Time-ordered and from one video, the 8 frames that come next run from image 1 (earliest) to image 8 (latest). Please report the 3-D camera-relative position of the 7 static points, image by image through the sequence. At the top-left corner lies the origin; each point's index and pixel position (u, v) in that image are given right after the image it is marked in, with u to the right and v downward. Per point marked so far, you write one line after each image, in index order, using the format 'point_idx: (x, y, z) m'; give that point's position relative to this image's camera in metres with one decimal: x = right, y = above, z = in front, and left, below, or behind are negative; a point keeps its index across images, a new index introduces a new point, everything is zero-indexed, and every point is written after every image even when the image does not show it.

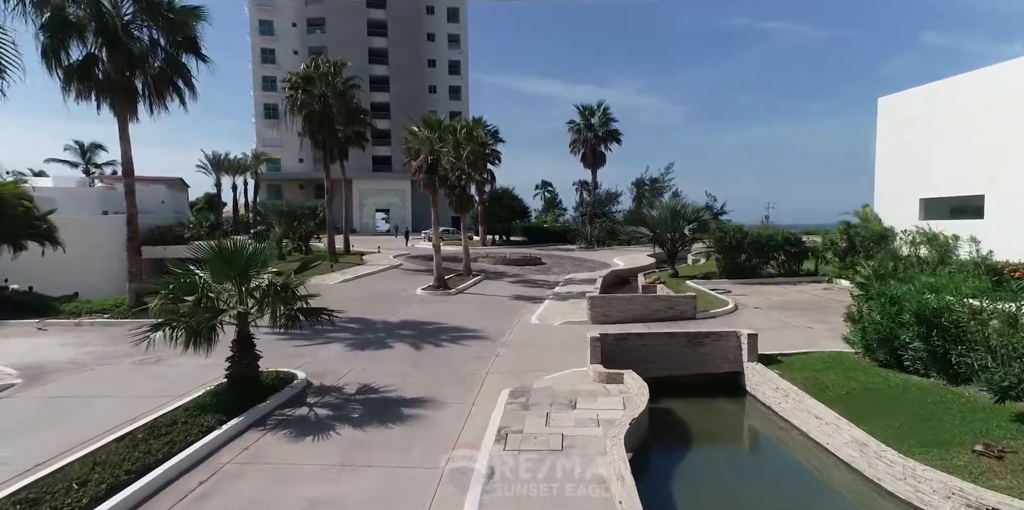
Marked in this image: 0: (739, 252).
0: (+7.5, +0.1, +18.7) m
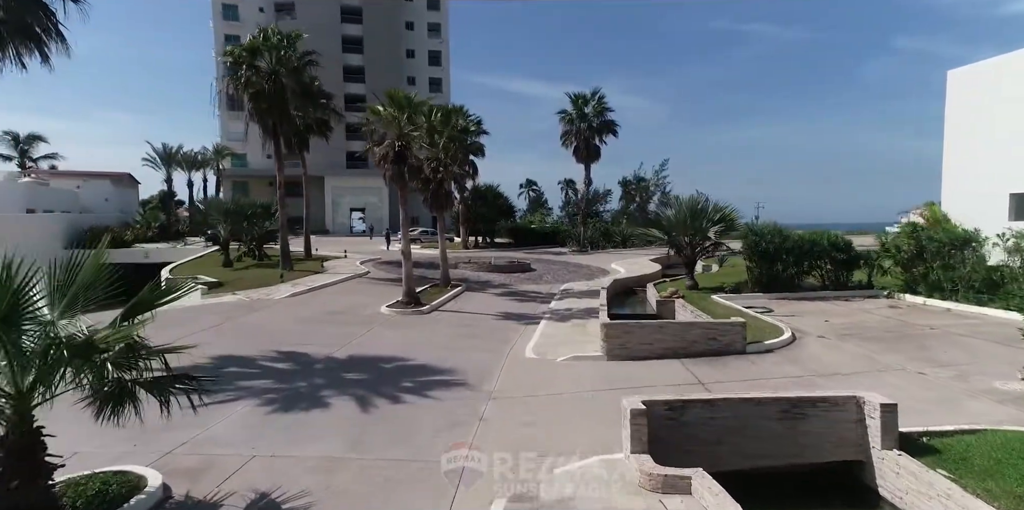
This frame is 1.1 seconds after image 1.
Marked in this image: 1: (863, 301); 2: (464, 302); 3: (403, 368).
0: (+7.2, -0.1, +15.4) m
1: (+8.7, -1.1, +14.0) m
2: (-1.5, -1.5, +17.5) m
3: (-2.0, -2.0, +10.2) m
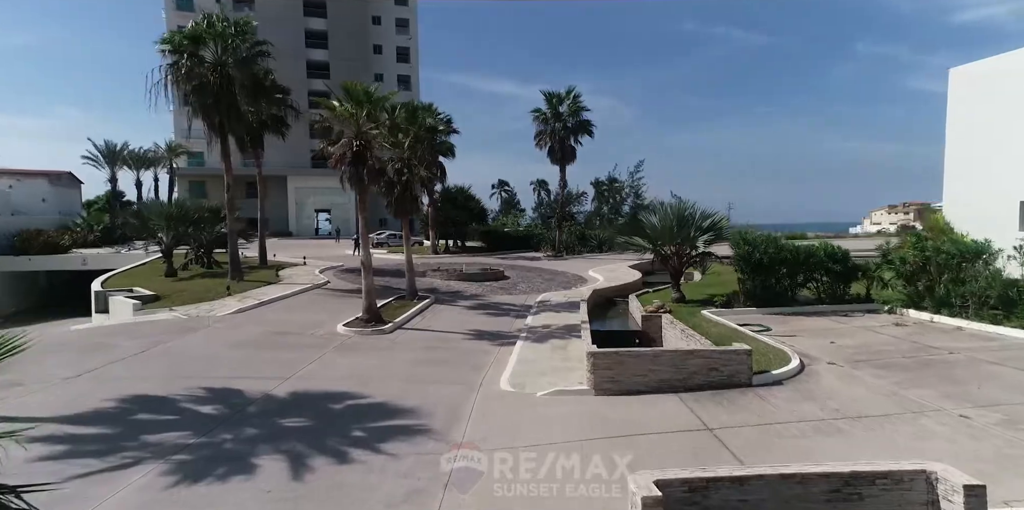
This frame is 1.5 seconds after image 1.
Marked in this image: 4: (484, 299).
0: (+6.5, -0.4, +14.2) m
1: (+8.1, -1.4, +12.9) m
2: (-2.3, -1.8, +15.9) m
3: (-2.4, -2.3, +8.6) m
4: (-1.0, -1.5, +19.4) m
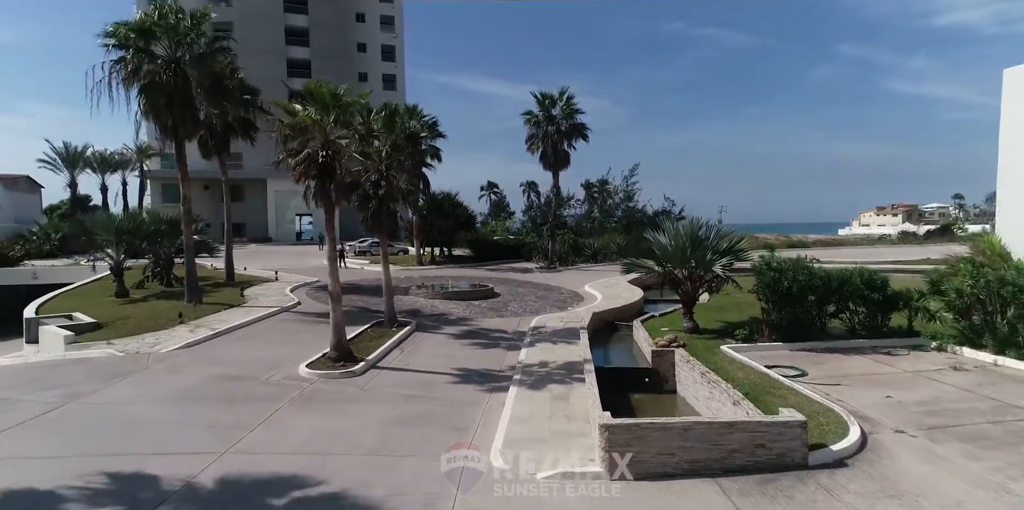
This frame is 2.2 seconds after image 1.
0: (+6.3, -1.0, +12.4) m
1: (+7.9, -2.0, +11.1) m
2: (-2.5, -2.4, +13.9) m
3: (-2.5, -2.9, +6.6) m
4: (-1.3, -2.1, +17.5) m
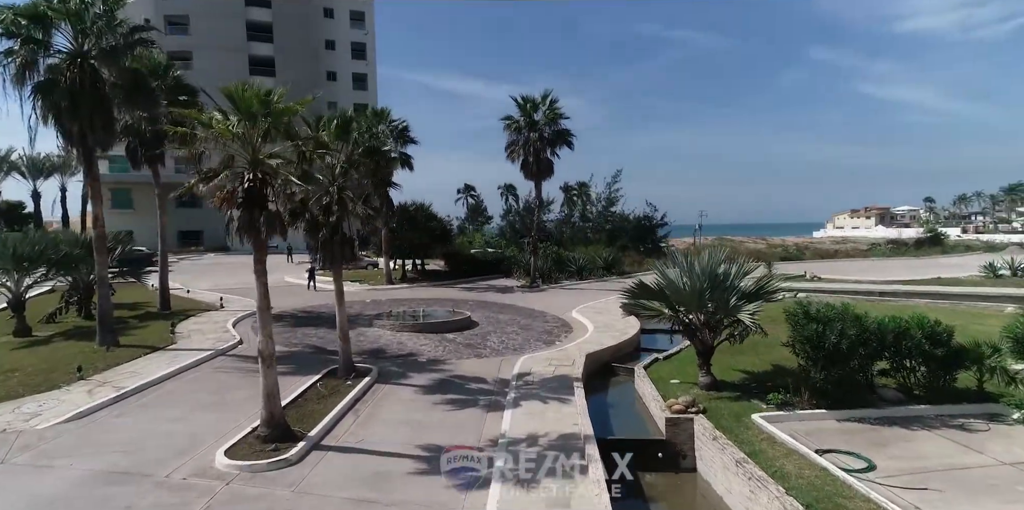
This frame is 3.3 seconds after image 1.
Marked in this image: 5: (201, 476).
0: (+6.0, -1.8, +10.1) m
1: (+7.6, -2.8, +8.8) m
2: (-2.9, -3.2, +11.2) m
3: (-2.5, -3.8, +3.9) m
4: (-1.8, -3.0, +14.8) m
5: (-4.7, -3.3, +8.6) m
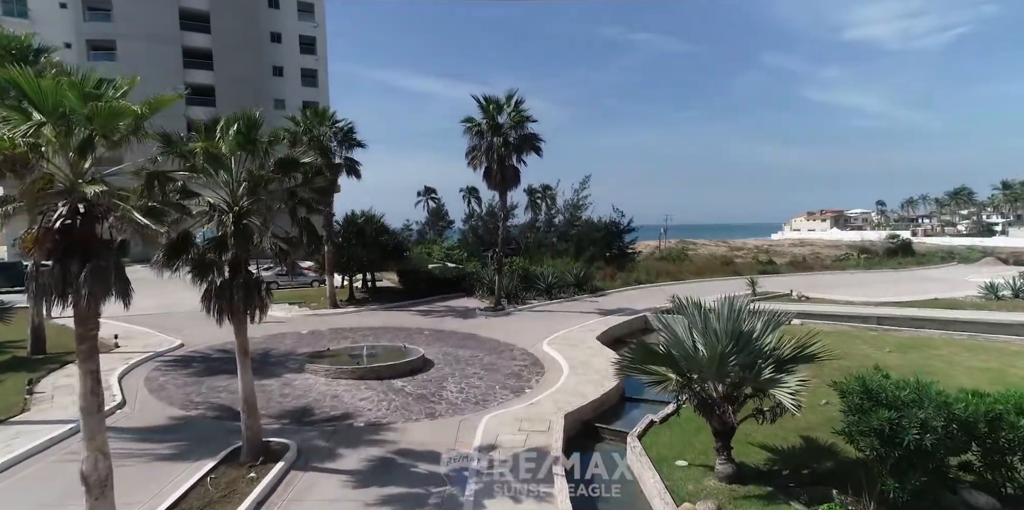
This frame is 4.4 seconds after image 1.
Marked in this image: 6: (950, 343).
0: (+5.5, -2.6, +7.4) m
1: (+7.2, -3.6, +6.3) m
2: (-3.5, -4.0, +7.9) m
3: (-2.6, -4.6, +0.7) m
4: (-2.6, -3.8, +11.6) m
5: (-5.1, -4.2, +5.2) m
6: (+12.6, -2.5, +16.3) m
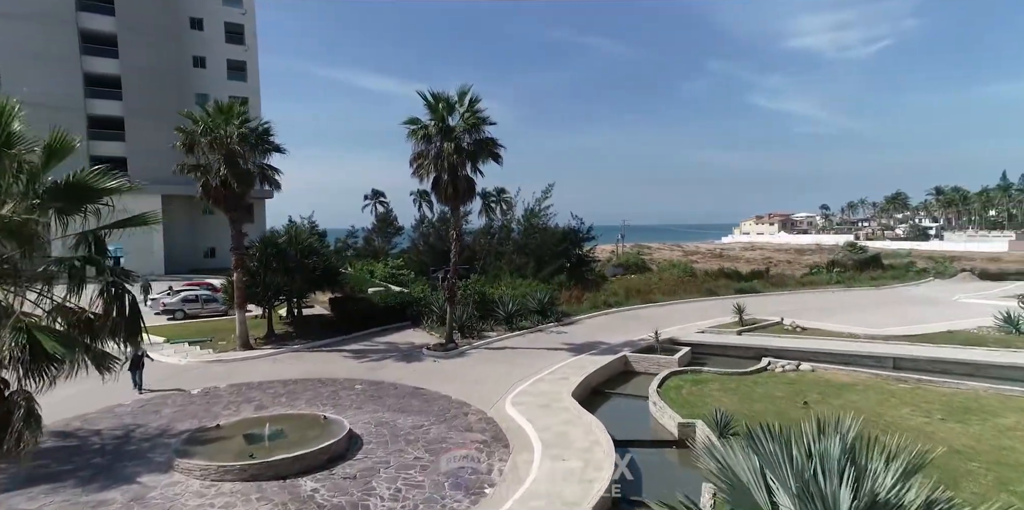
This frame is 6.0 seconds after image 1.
0: (+5.2, -3.6, +3.7) m
1: (+7.0, -4.6, +2.8) m
2: (-3.8, -5.0, +3.6) m
3: (-2.3, -5.5, -3.6) m
4: (-3.2, -4.8, +7.3) m
5: (-5.2, -5.2, +0.7) m
6: (+11.6, -3.5, +13.2) m
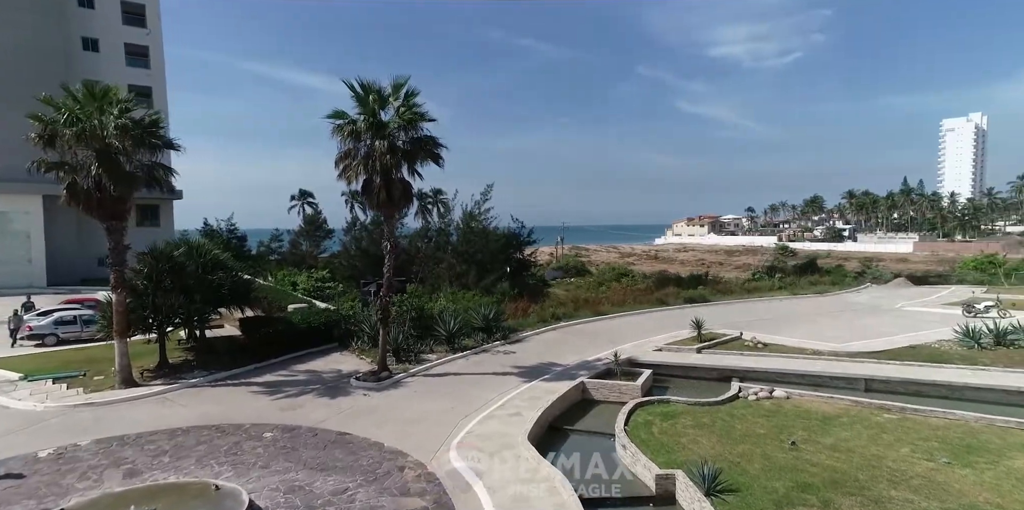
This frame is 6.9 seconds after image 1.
0: (+5.2, -4.0, +1.8) m
1: (+7.1, -5.0, +1.1) m
2: (-3.7, -5.5, +0.7) m
3: (-1.5, -6.0, -6.3) m
4: (-3.5, -5.3, +4.4) m
5: (-4.7, -5.6, -2.3) m
6: (+10.5, -3.9, +12.0) m
